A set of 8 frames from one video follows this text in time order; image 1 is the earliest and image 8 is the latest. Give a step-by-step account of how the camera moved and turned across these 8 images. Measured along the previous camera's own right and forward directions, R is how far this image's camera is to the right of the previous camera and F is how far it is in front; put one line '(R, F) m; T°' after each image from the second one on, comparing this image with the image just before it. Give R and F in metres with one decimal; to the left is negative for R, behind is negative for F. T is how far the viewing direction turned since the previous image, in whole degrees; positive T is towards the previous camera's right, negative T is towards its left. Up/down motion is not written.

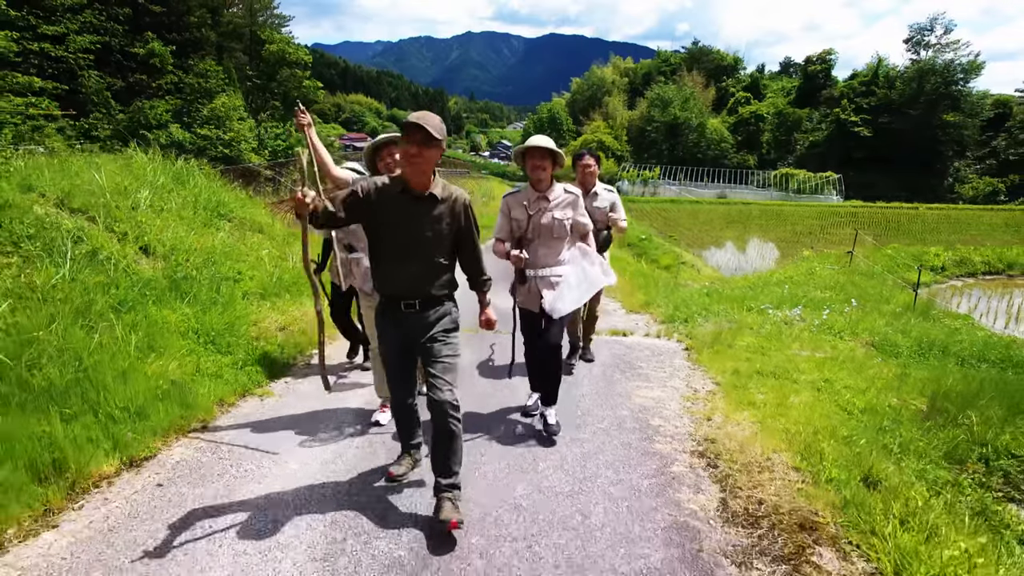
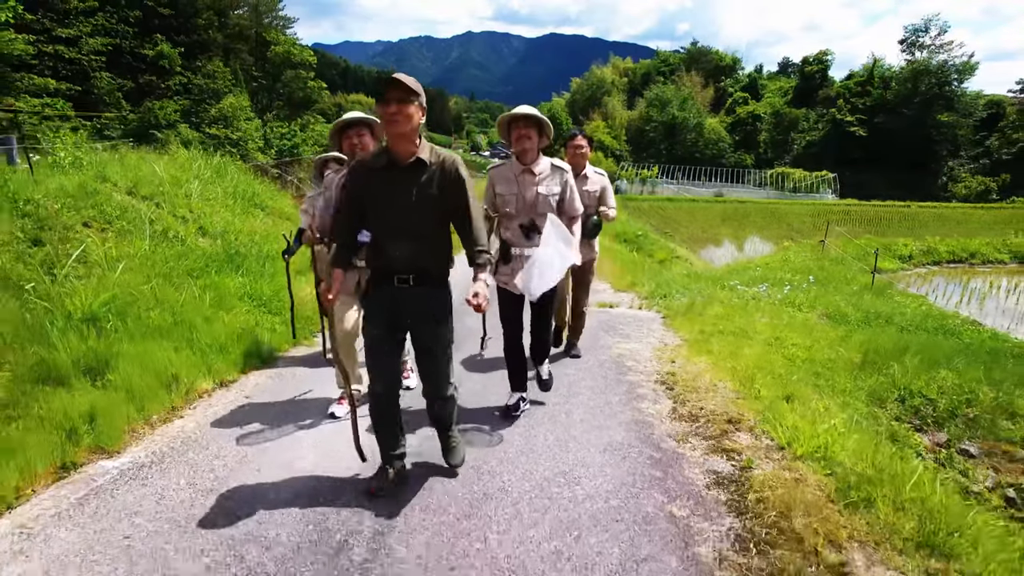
(0.0, -0.9) m; 0°
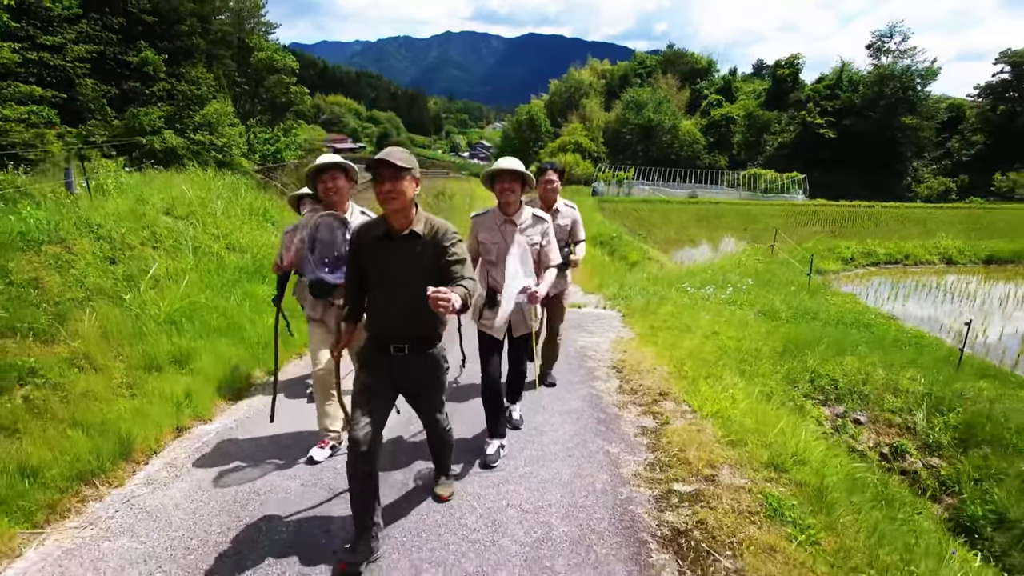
(0.0, -1.1) m; +2°
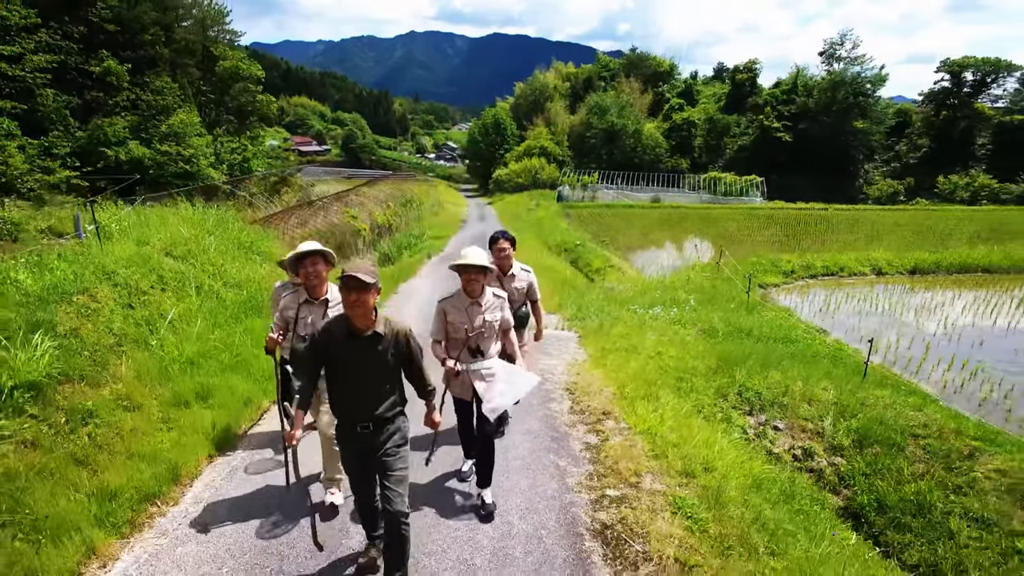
(0.0, -0.9) m; +3°
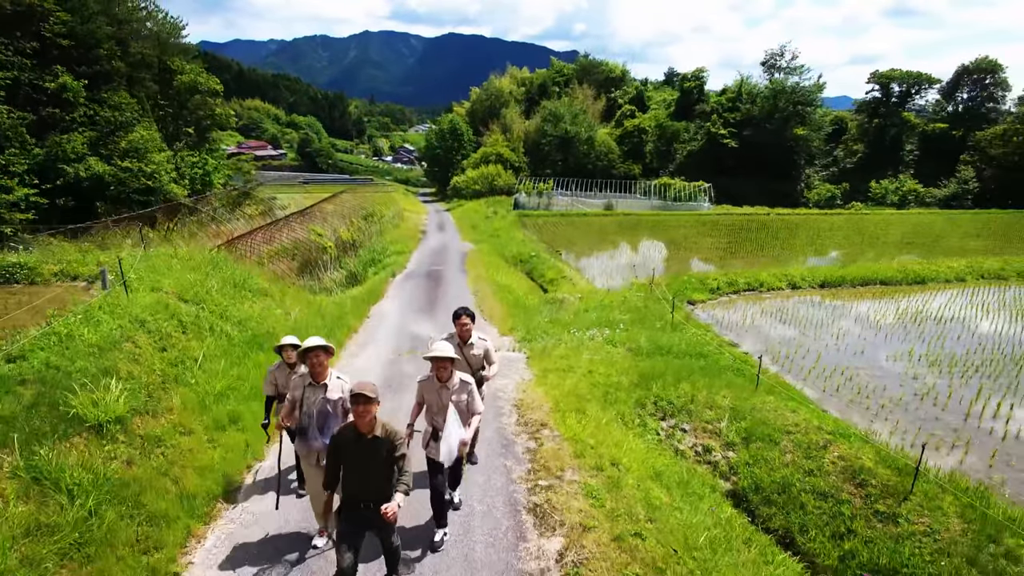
(0.0, -1.6) m; +3°
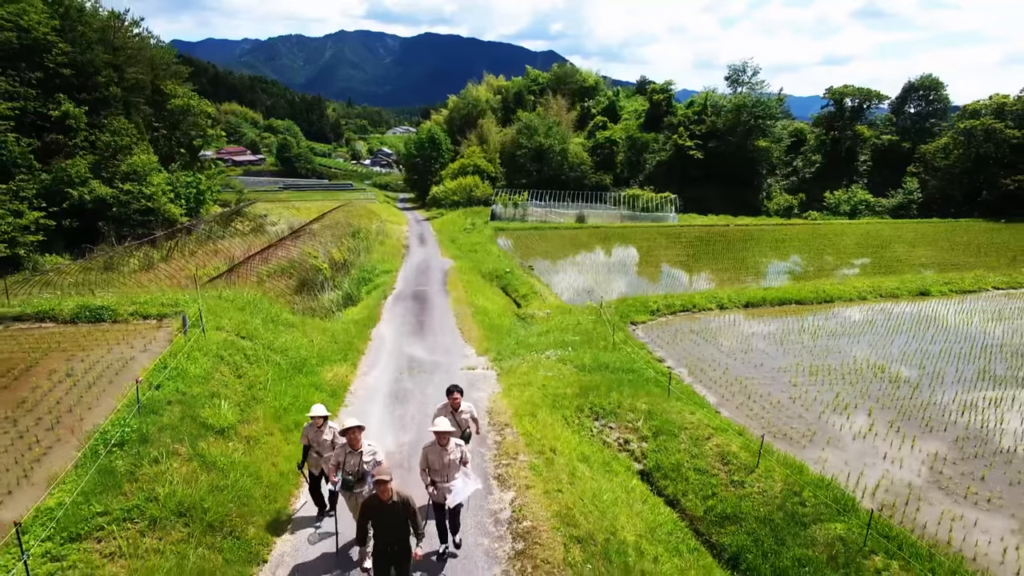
(+0.1, -3.2) m; +2°
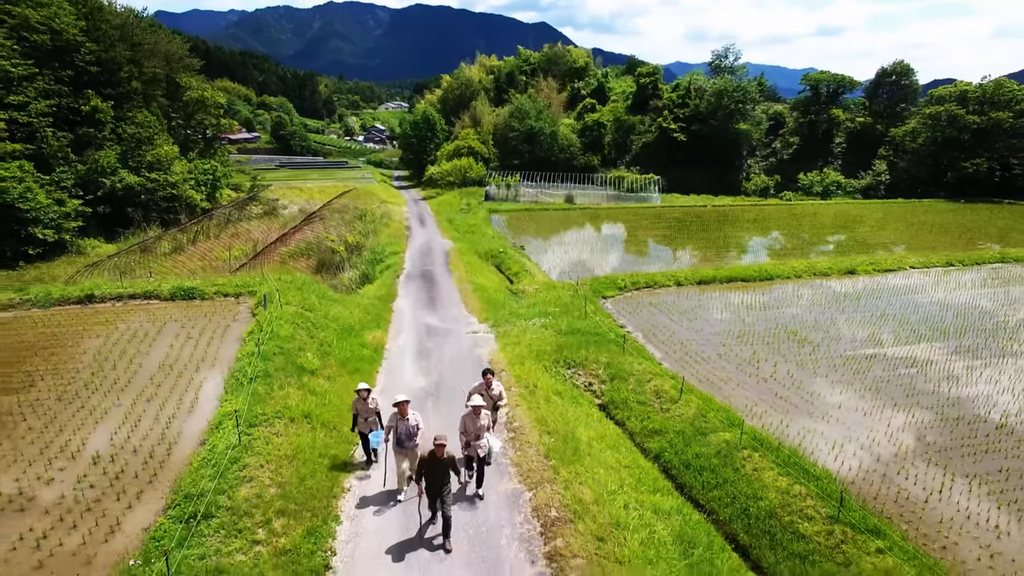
(0.0, -4.1) m; +1°
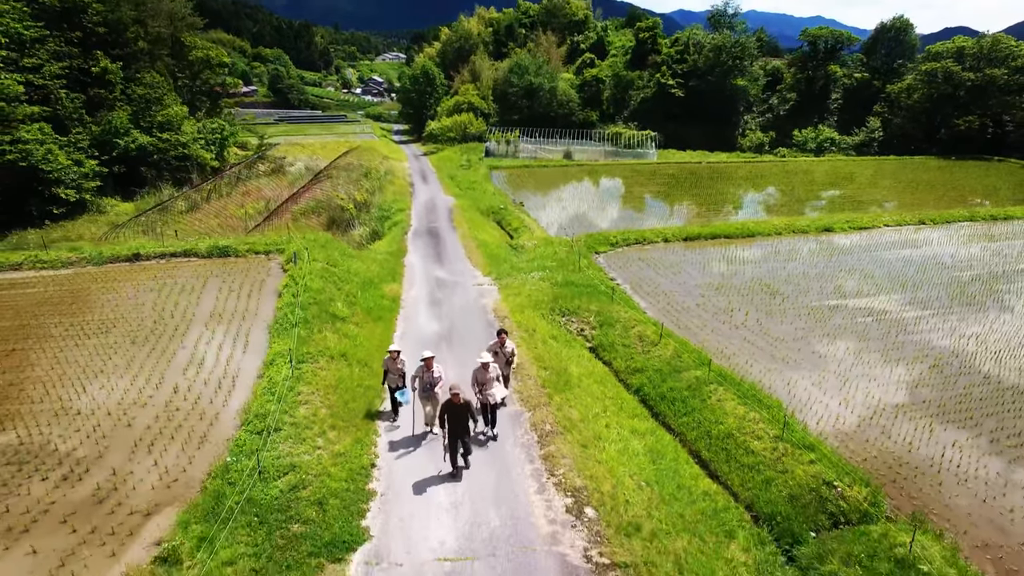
(-0.1, -2.0) m; 0°
